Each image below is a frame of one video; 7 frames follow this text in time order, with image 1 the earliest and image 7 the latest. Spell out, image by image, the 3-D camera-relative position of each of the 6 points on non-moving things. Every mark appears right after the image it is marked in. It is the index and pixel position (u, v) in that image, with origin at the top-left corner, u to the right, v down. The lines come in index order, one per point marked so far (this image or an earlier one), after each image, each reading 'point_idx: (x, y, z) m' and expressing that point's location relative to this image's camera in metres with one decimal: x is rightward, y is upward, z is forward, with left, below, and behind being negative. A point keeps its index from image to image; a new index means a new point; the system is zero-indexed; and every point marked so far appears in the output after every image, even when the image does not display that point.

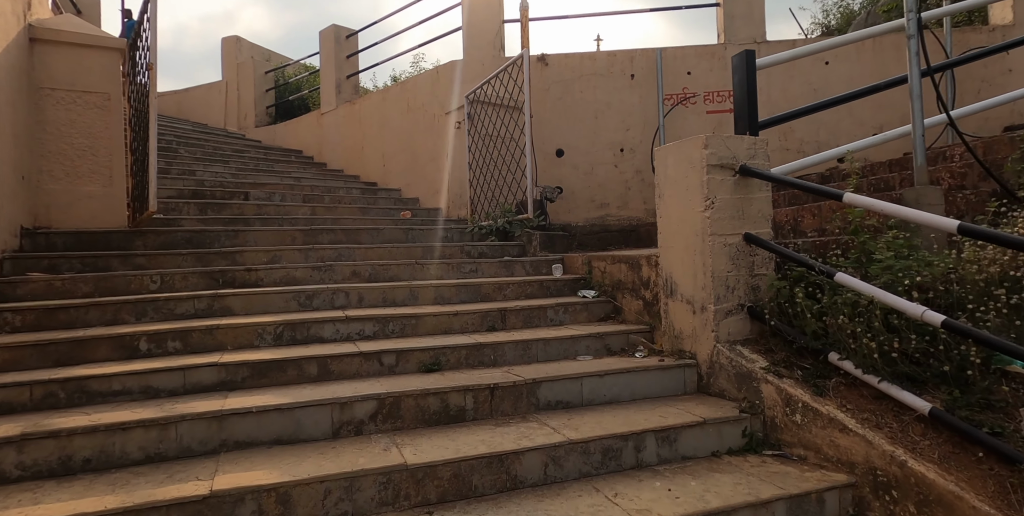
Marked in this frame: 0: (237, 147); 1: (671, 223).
0: (-4.4, +1.8, +10.0) m
1: (+0.9, +0.2, +3.6) m
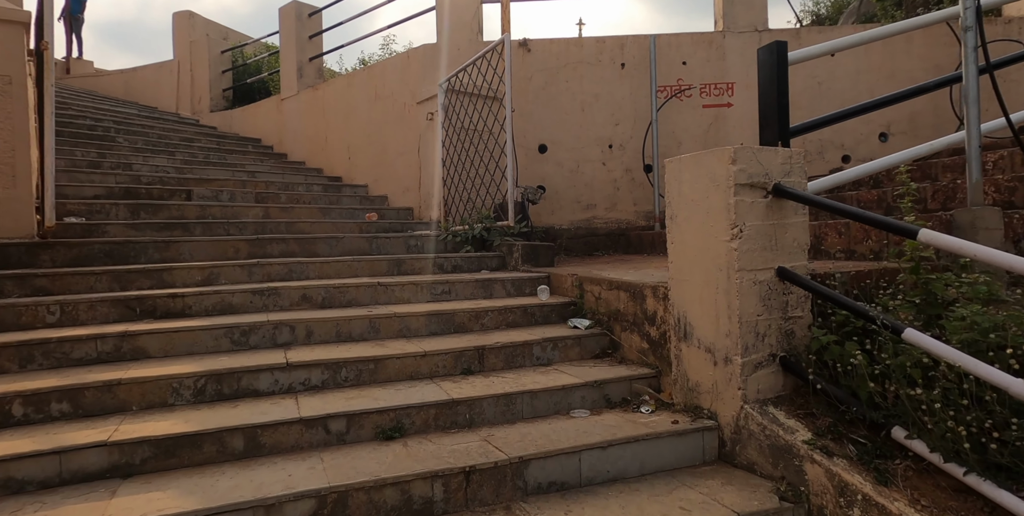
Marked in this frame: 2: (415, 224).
0: (-4.8, +1.8, +9.1) m
1: (+0.8, 0.0, +2.9) m
2: (-1.0, +0.4, +6.8) m
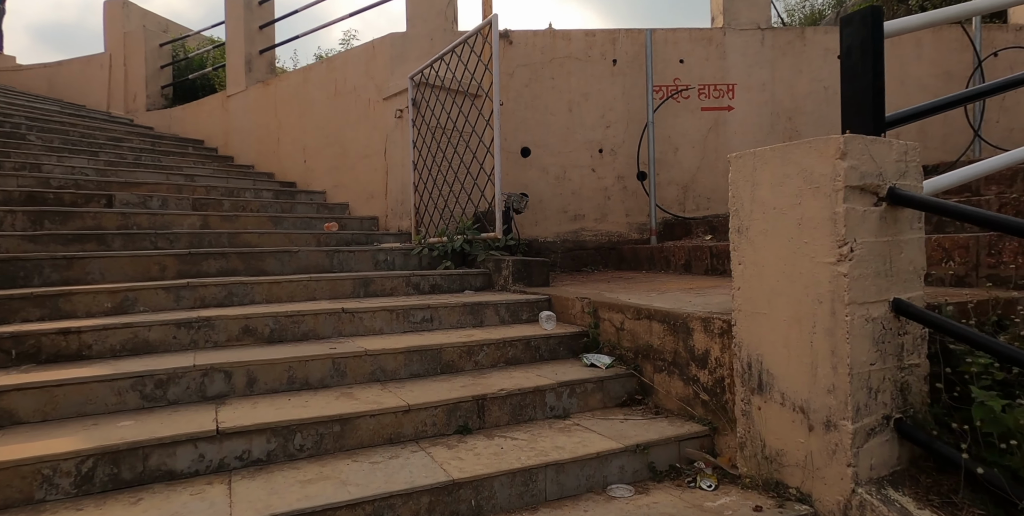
0: (-5.1, +1.6, +8.0) m
1: (+0.9, -0.1, +2.2) m
2: (-1.2, +0.2, +5.9) m
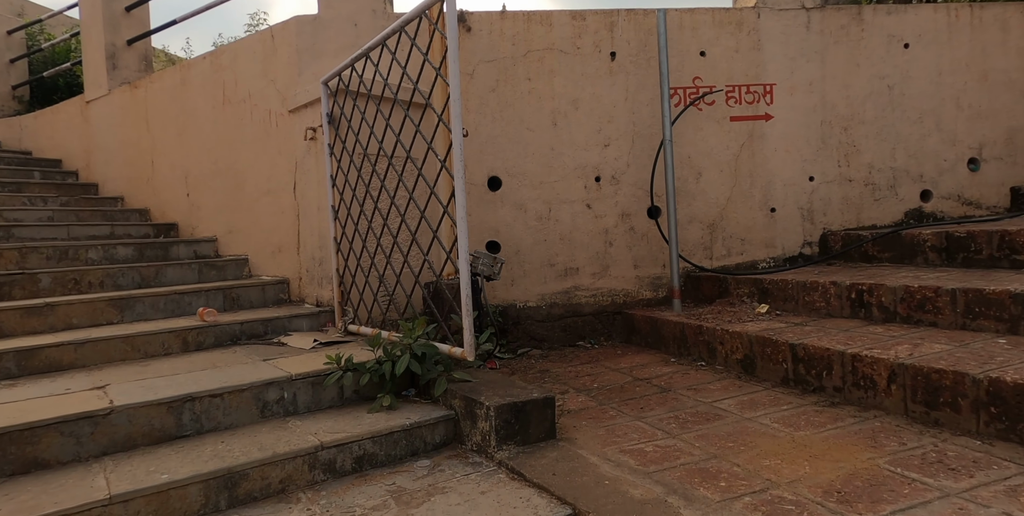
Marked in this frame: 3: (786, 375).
0: (-5.5, +0.9, +5.8) m
1: (+1.0, -0.7, +0.5) m
2: (-1.4, -0.4, +4.0) m
3: (+1.4, -0.6, +3.2) m
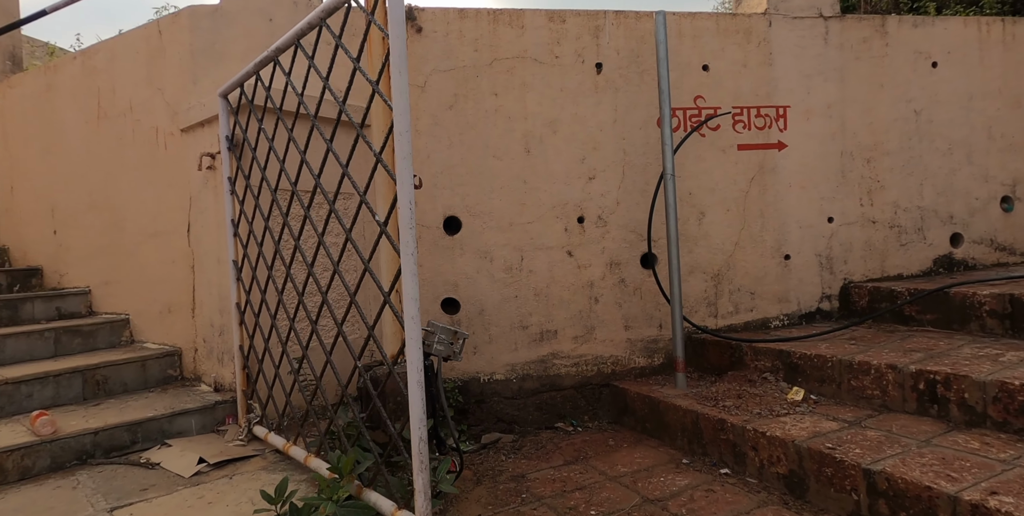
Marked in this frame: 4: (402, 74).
0: (-5.8, +0.5, +4.3) m
1: (+1.1, -1.0, -0.4) m
2: (-1.6, -0.8, +2.9) m
3: (+1.3, -0.9, +2.4) m
4: (-0.4, +0.6, +2.0) m
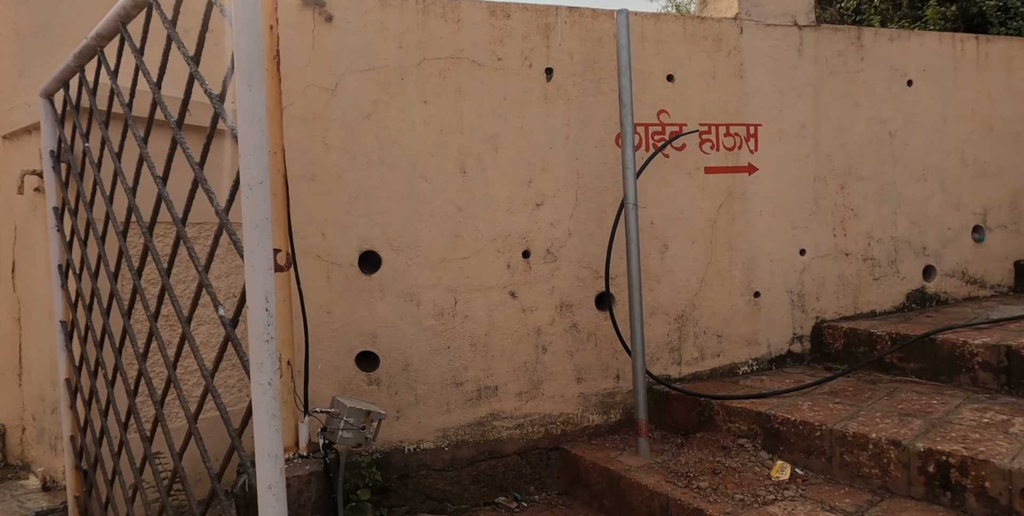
0: (-6.1, +0.4, +3.1) m
1: (+1.2, -1.2, -0.9) m
2: (-1.8, -1.0, +2.1) m
3: (+1.1, -1.2, +1.9) m
4: (-0.5, +0.4, +1.3) m
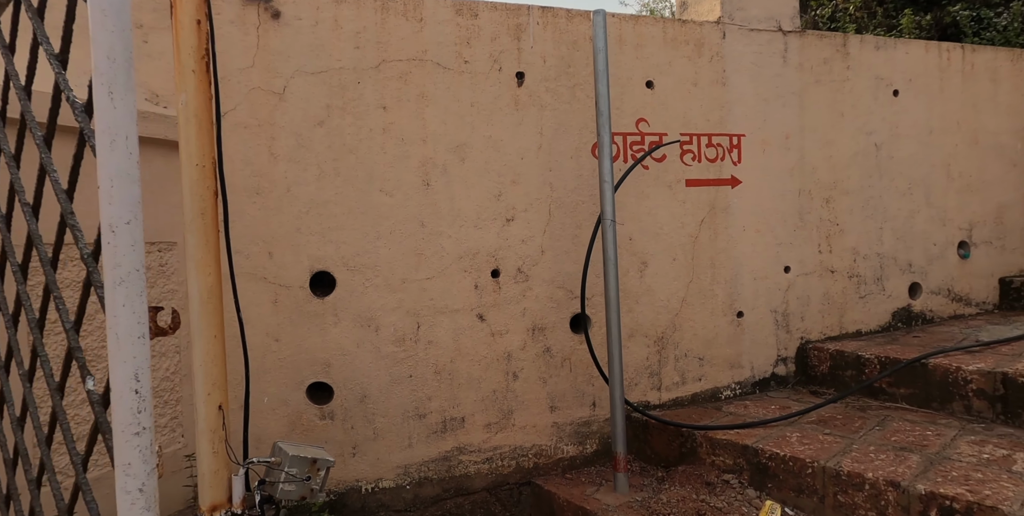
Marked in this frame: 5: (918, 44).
0: (-6.3, +0.3, +2.6) m
1: (+1.2, -1.3, -1.1) m
2: (-1.9, -1.1, +1.8) m
3: (+1.0, -1.3, +1.7) m
4: (-0.6, +0.3, +1.0) m
5: (+2.5, +1.3, +3.8) m
